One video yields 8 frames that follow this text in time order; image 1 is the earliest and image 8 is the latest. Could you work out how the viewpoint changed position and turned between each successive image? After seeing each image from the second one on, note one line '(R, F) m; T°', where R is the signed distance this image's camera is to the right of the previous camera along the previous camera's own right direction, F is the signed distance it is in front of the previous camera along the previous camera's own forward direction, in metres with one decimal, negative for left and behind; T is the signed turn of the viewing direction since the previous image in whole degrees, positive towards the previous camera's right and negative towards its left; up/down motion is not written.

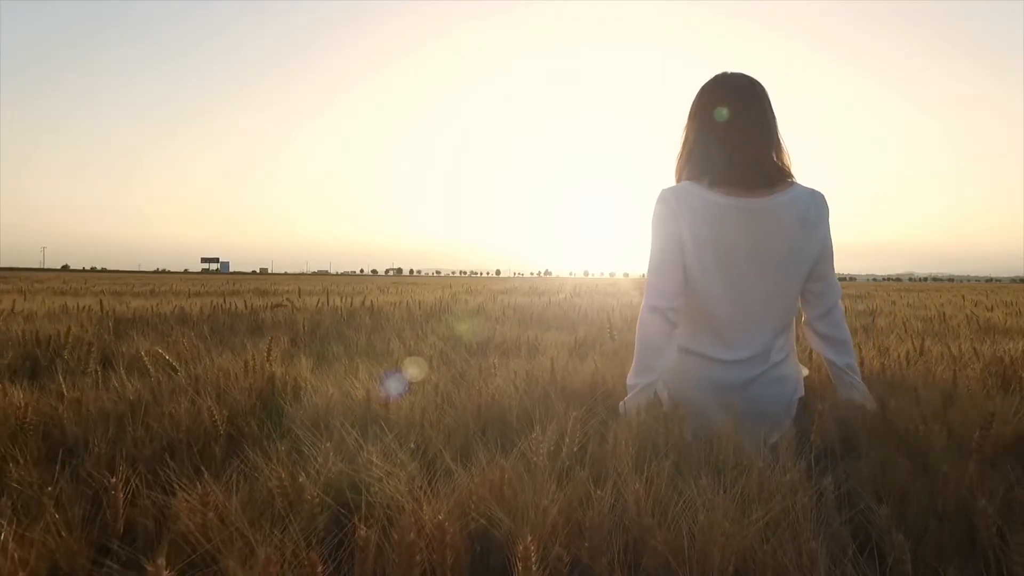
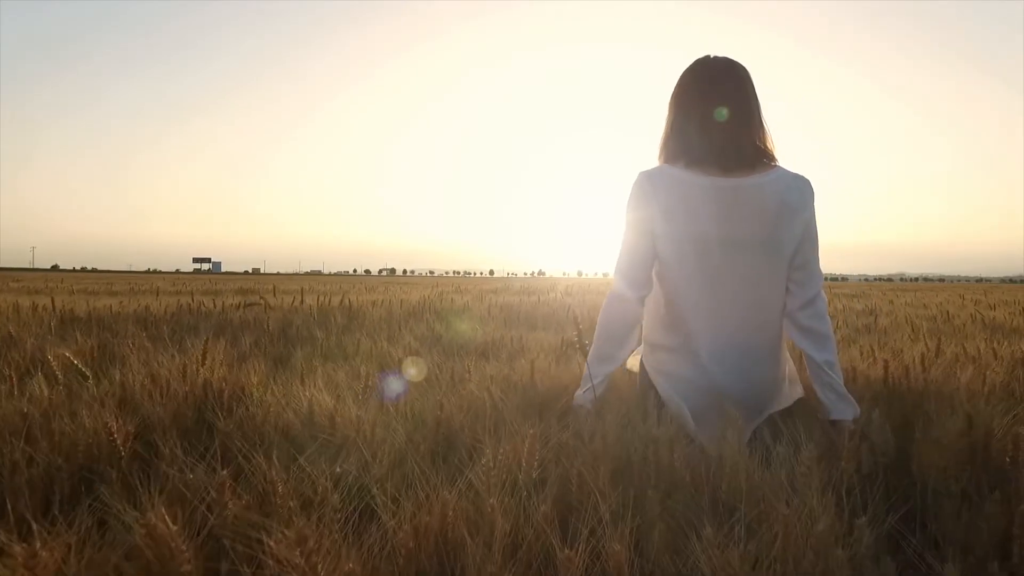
(+0.1, +0.3) m; +1°
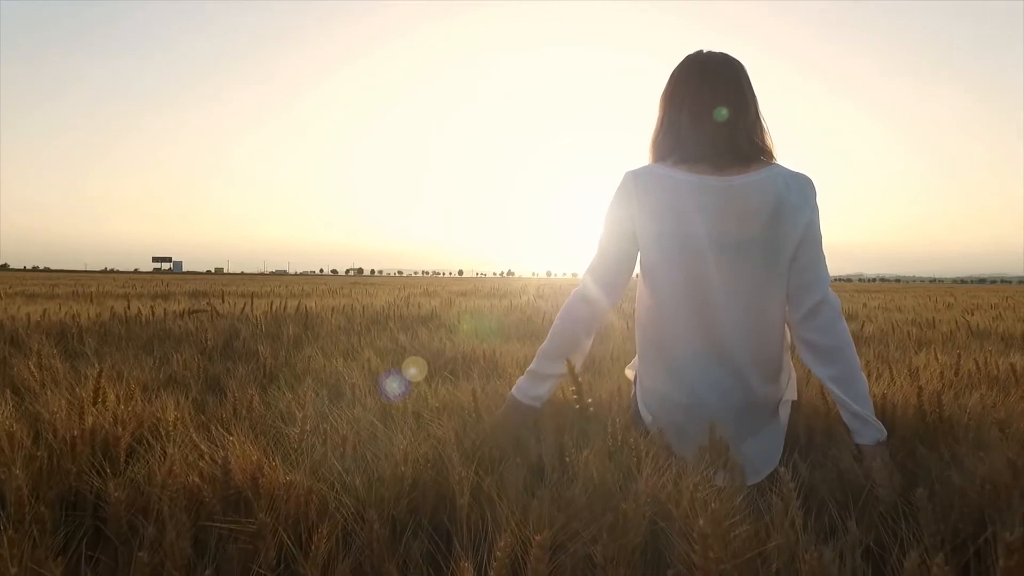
(0.0, +0.4) m; +3°
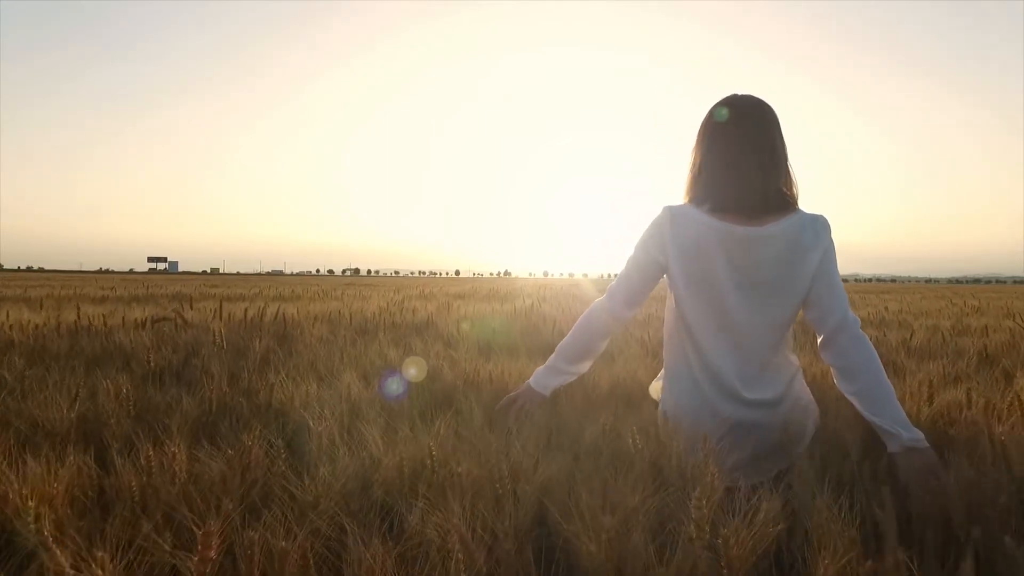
(-0.1, +0.6) m; 0°
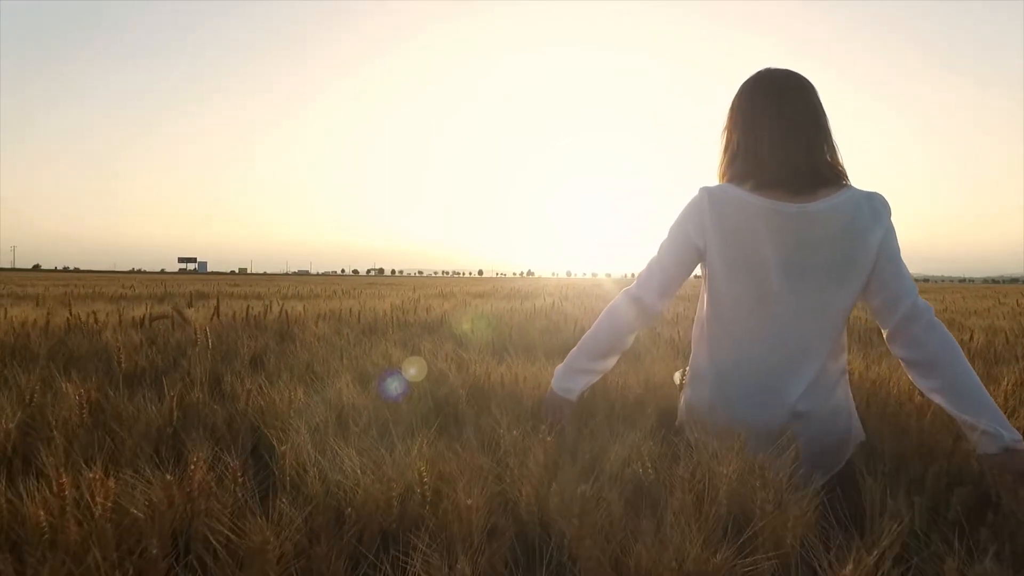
(0.0, +0.4) m; -2°
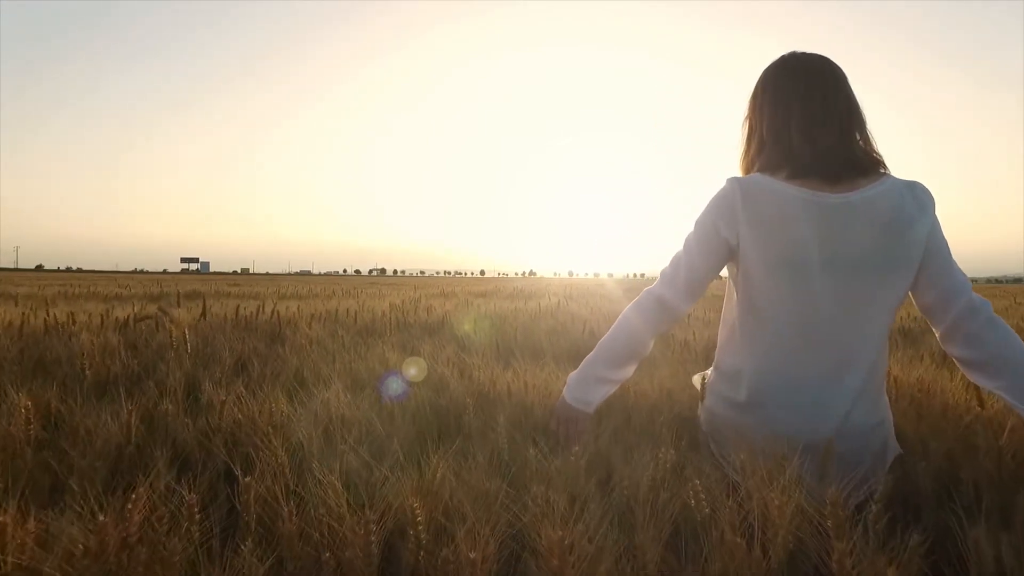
(0.0, +0.3) m; 0°
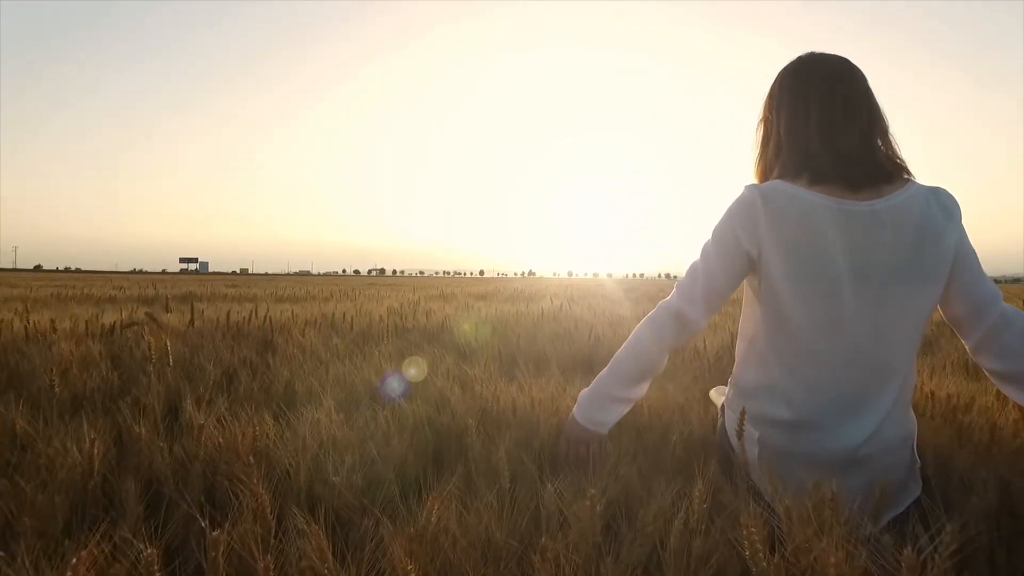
(0.0, +0.2) m; 0°
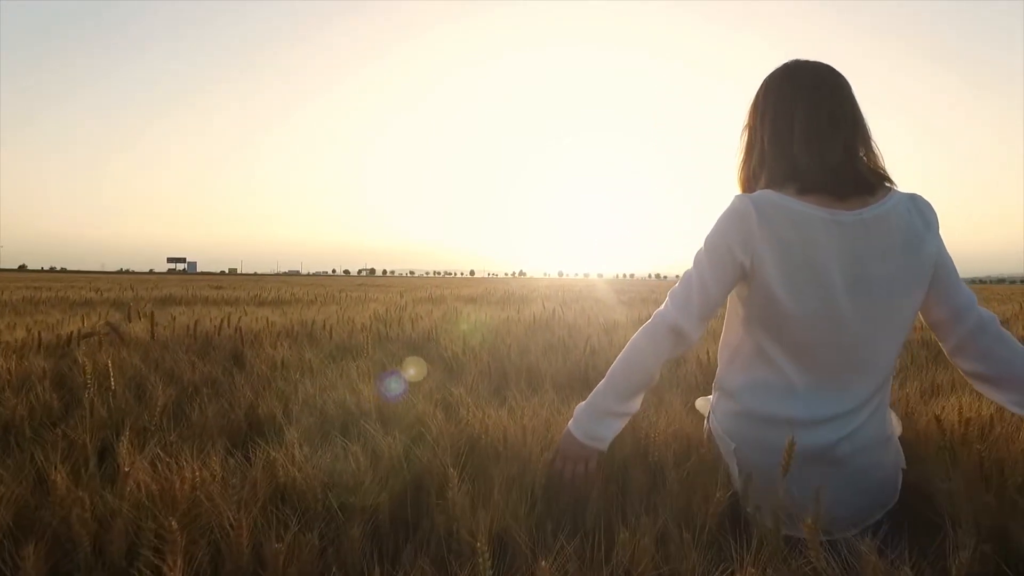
(0.0, +0.3) m; +1°
